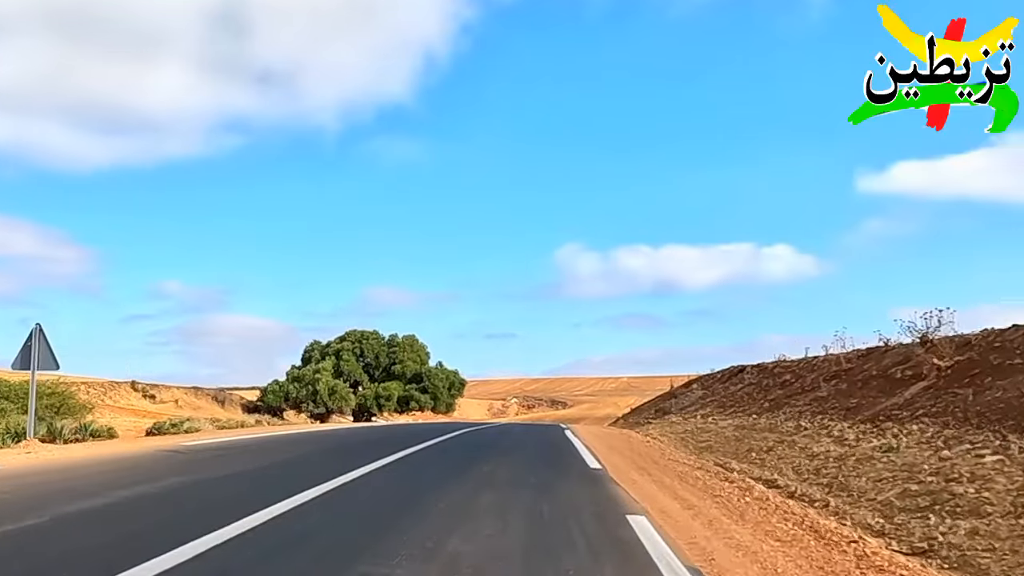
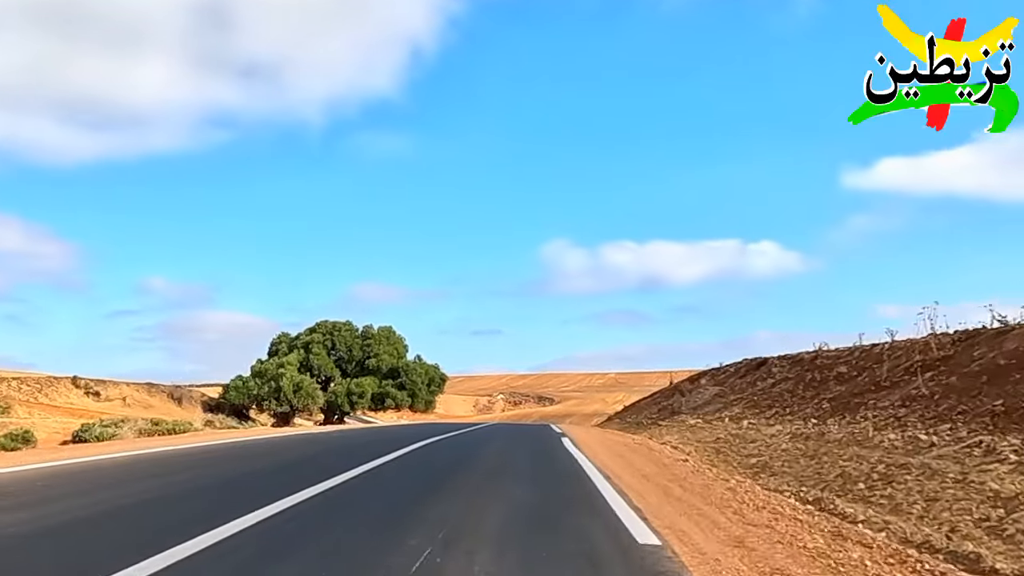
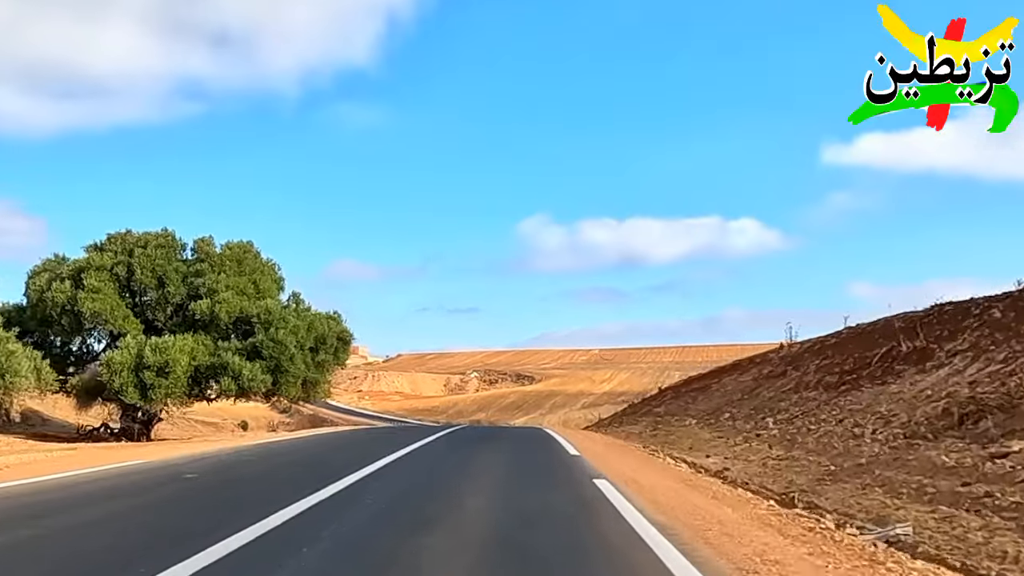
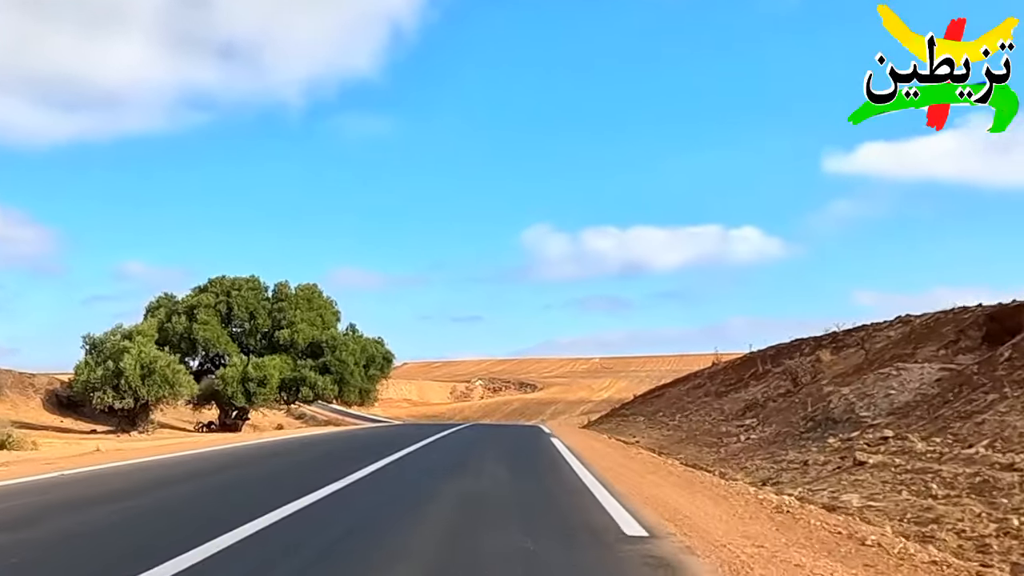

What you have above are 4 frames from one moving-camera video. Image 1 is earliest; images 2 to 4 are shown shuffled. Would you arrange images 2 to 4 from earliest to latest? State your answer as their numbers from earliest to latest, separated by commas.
2, 4, 3
